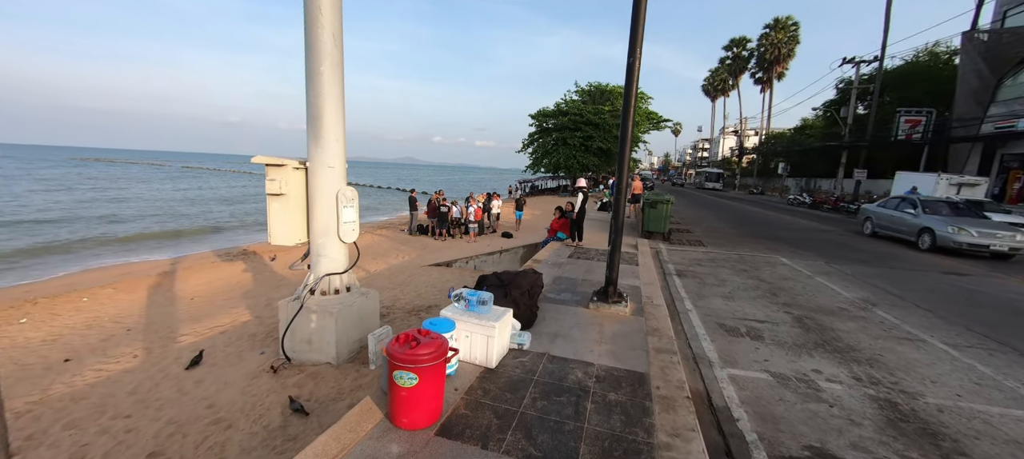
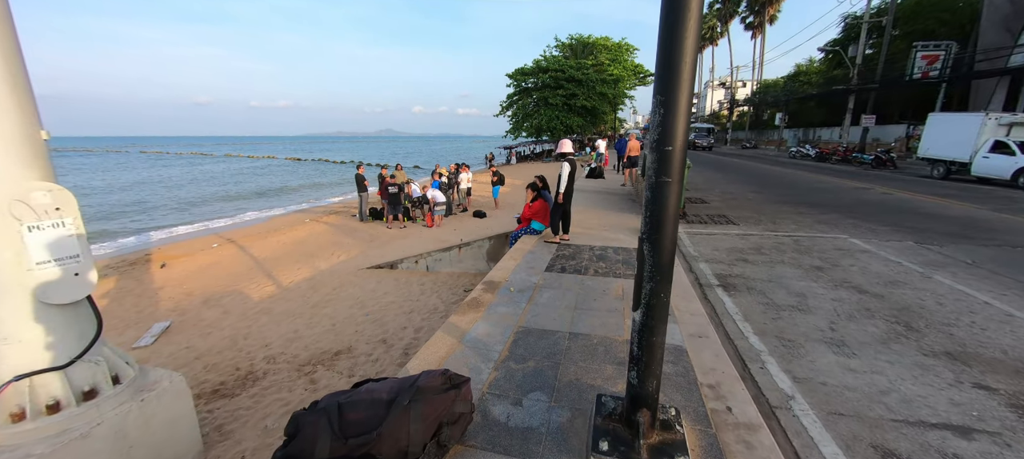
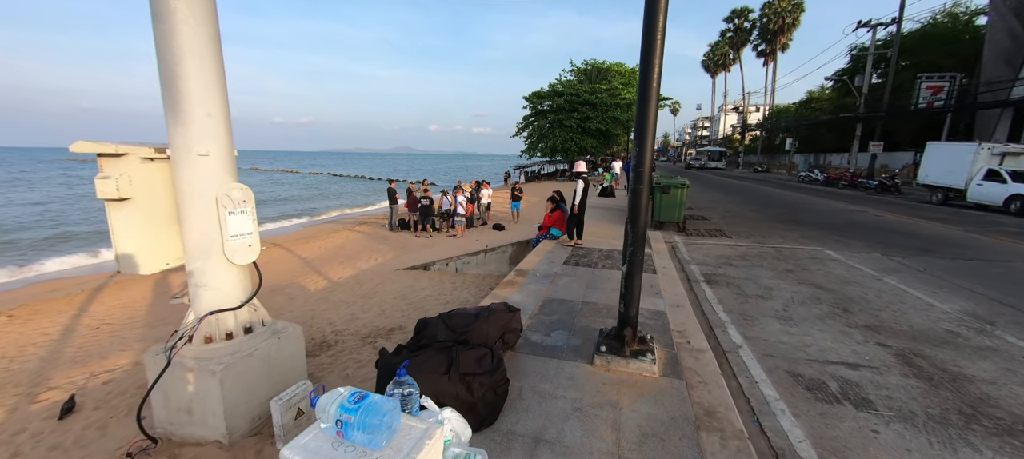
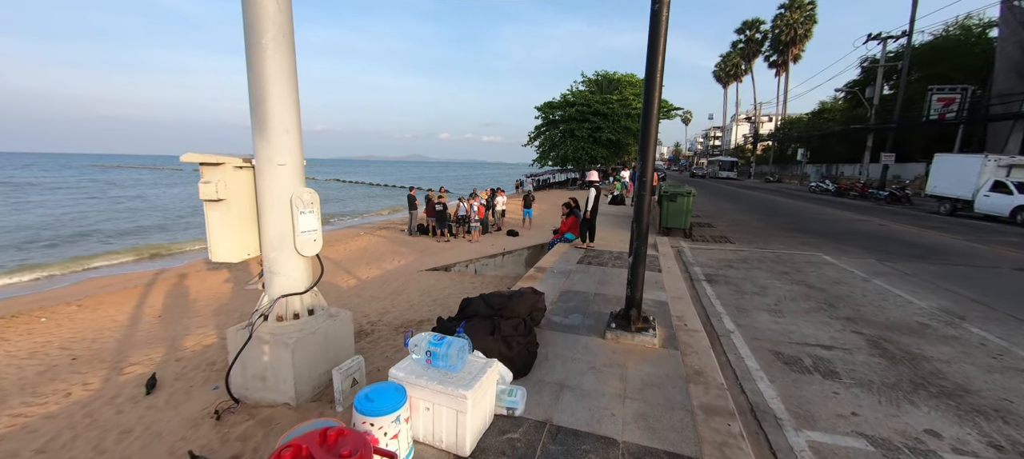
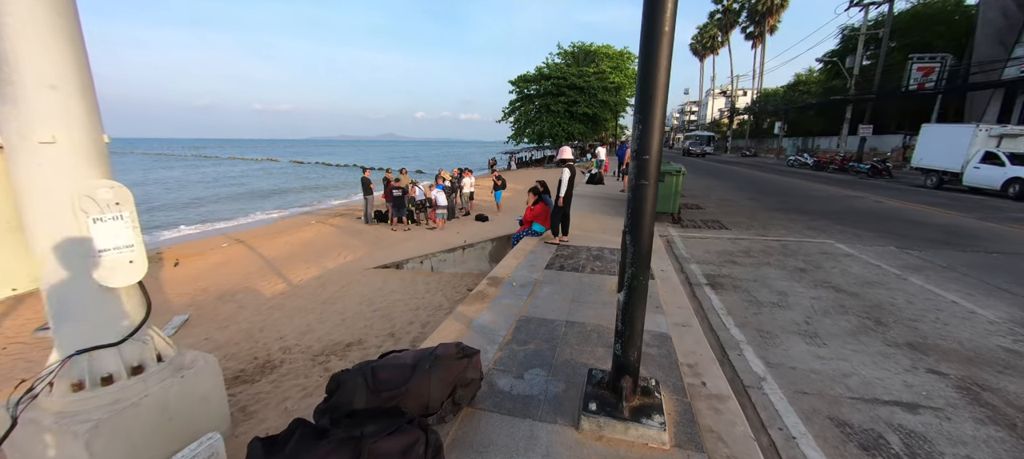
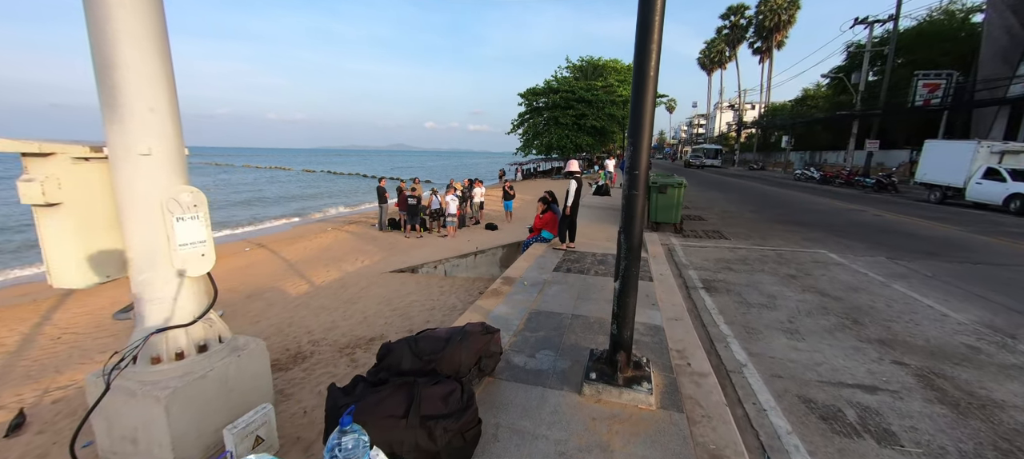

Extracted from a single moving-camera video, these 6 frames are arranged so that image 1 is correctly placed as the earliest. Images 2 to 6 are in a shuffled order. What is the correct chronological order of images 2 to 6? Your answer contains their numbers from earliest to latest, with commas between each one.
4, 3, 6, 5, 2
